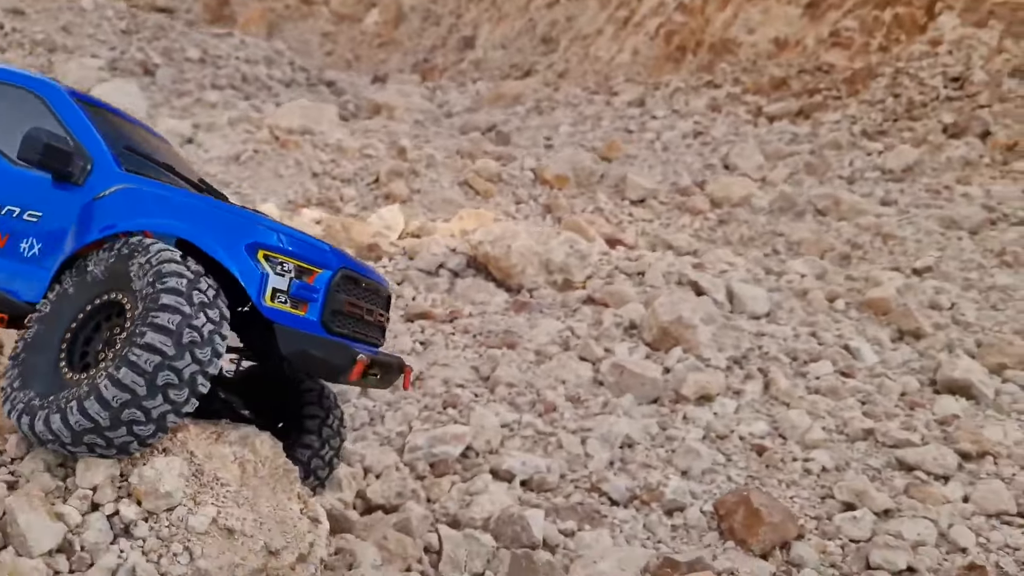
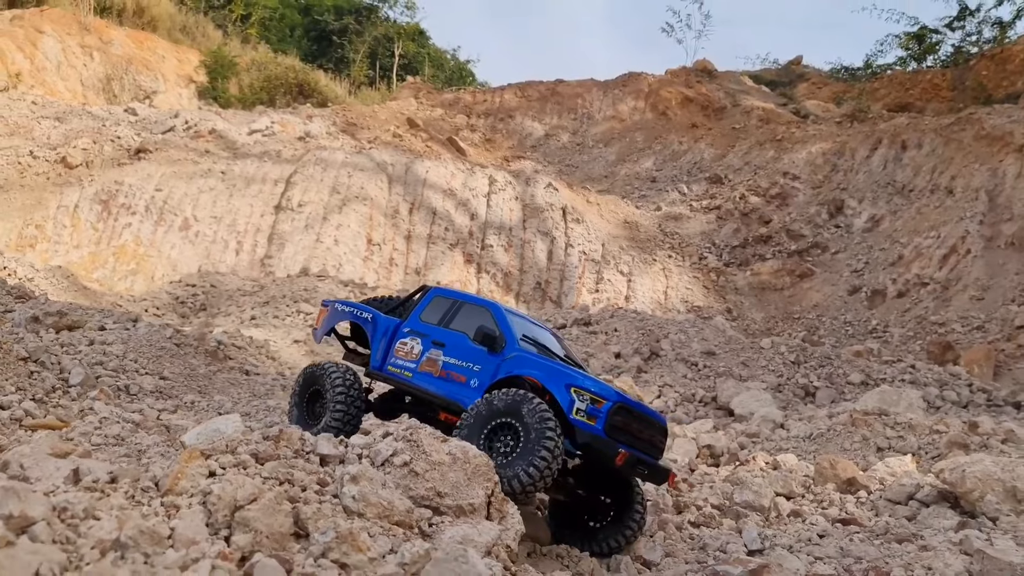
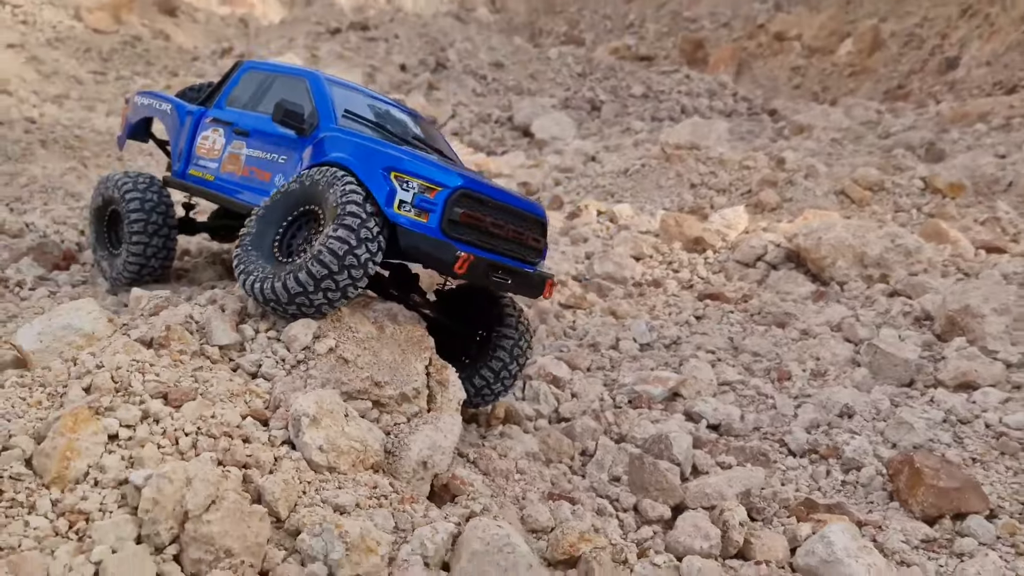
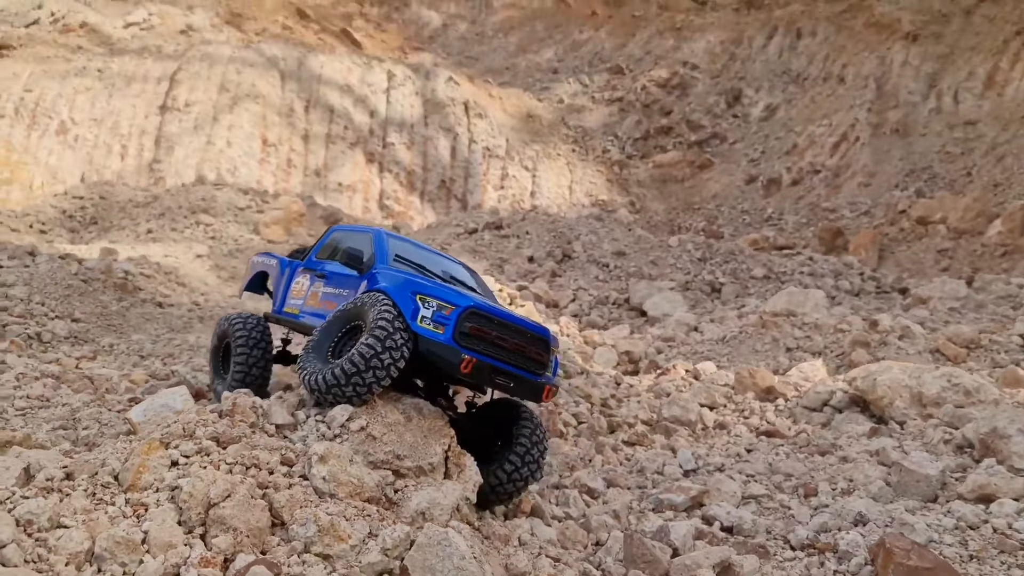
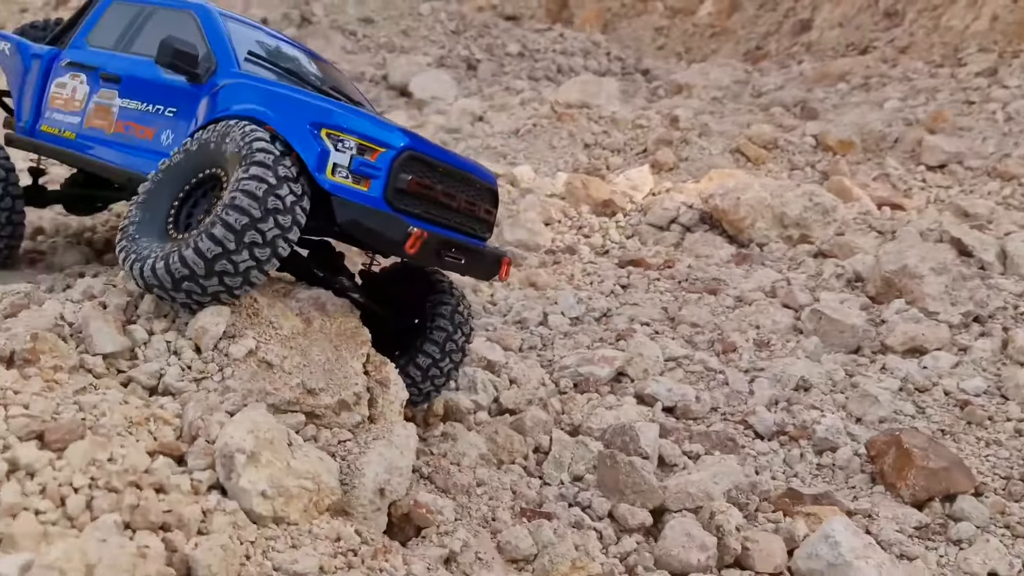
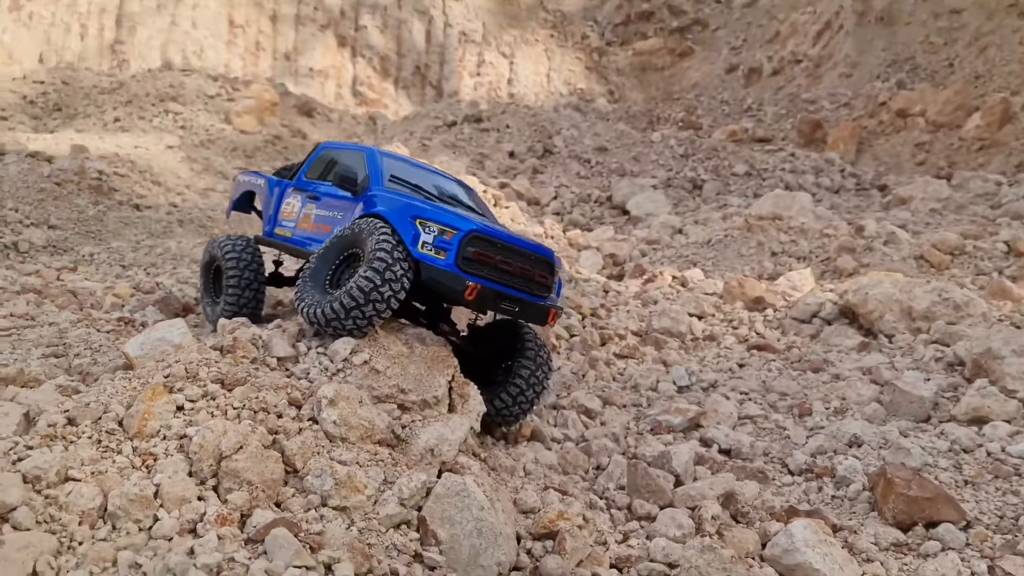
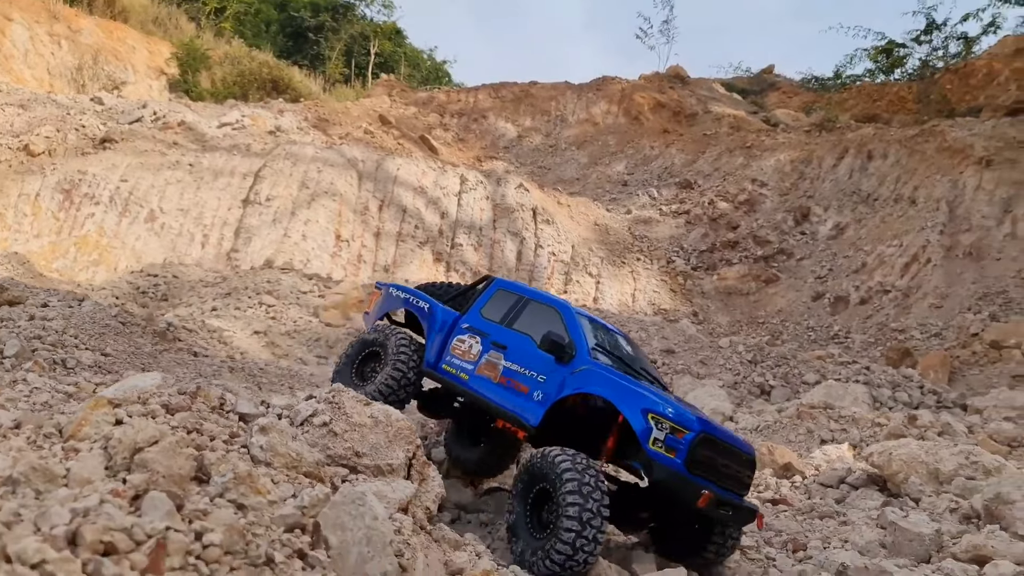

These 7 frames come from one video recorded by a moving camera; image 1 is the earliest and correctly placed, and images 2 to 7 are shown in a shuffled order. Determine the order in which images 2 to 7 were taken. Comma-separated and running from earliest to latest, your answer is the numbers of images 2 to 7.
5, 3, 6, 4, 2, 7
